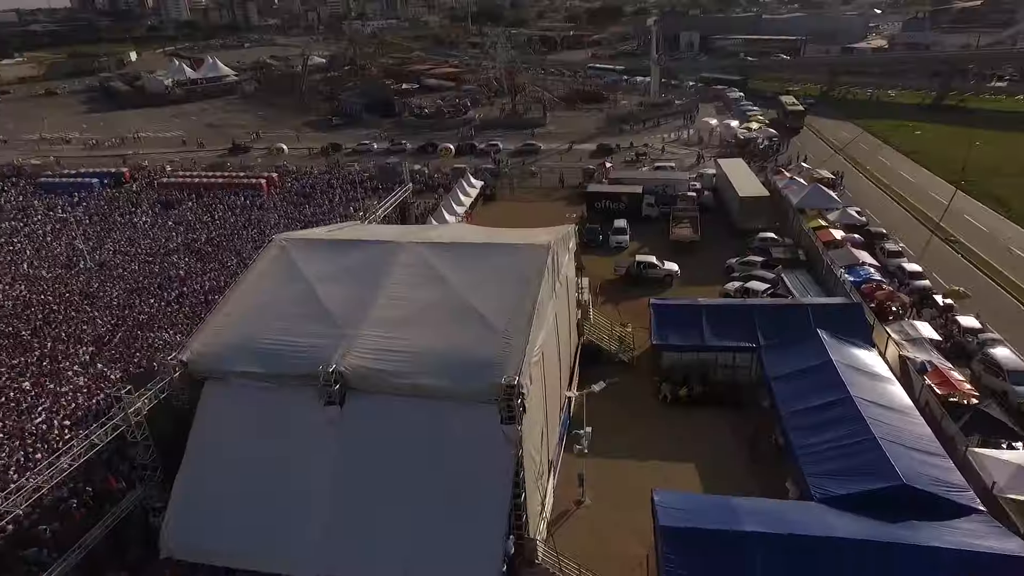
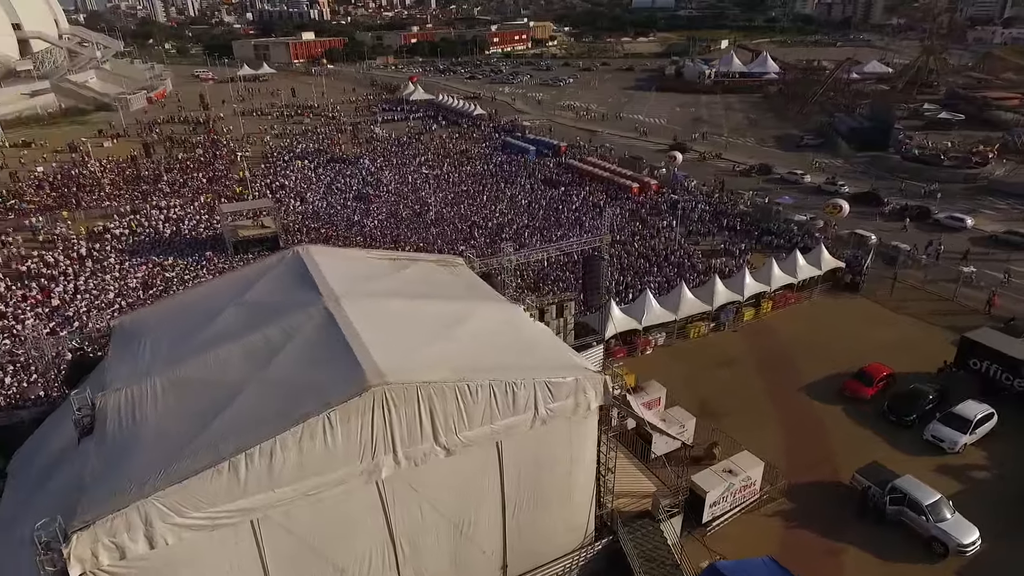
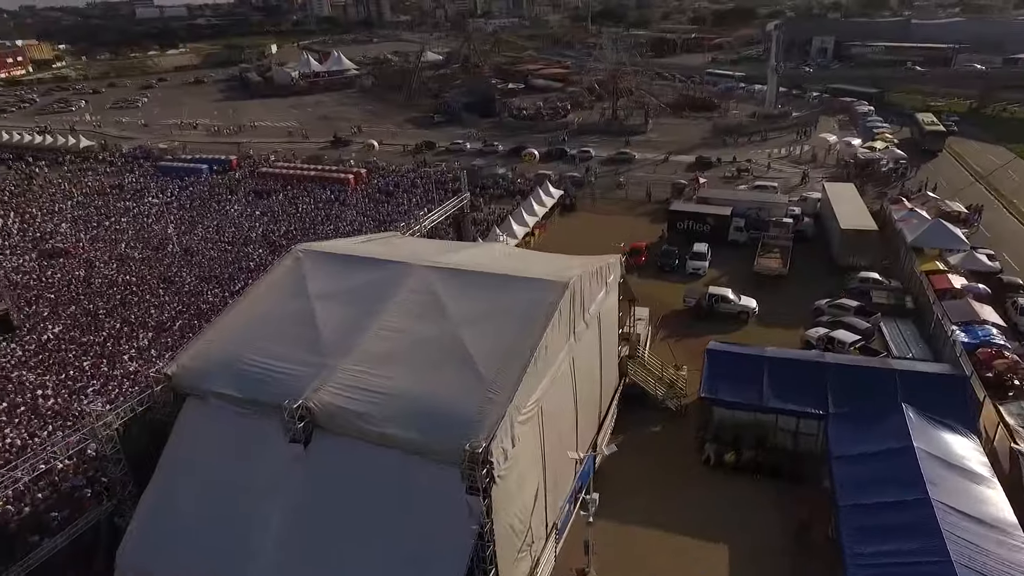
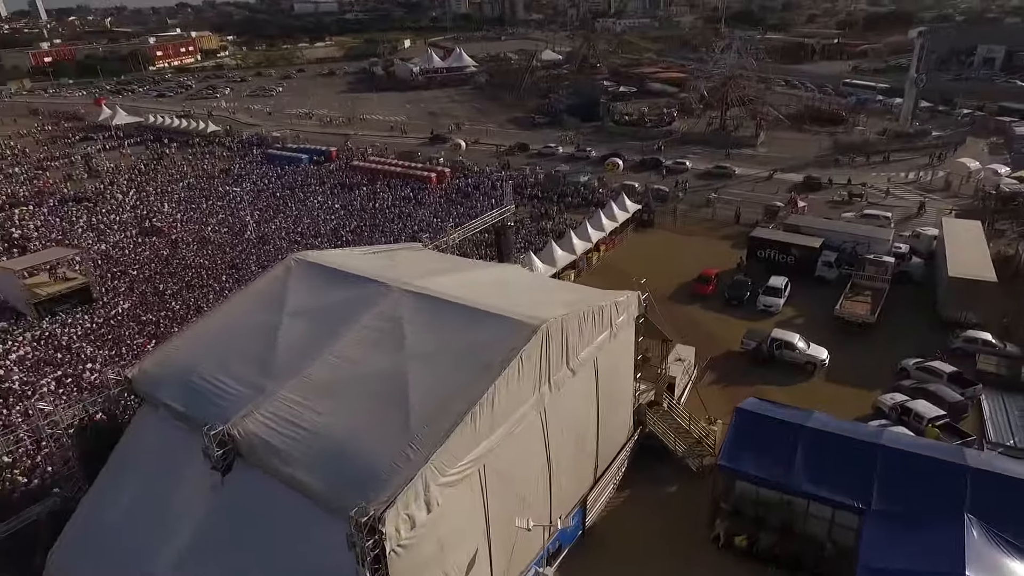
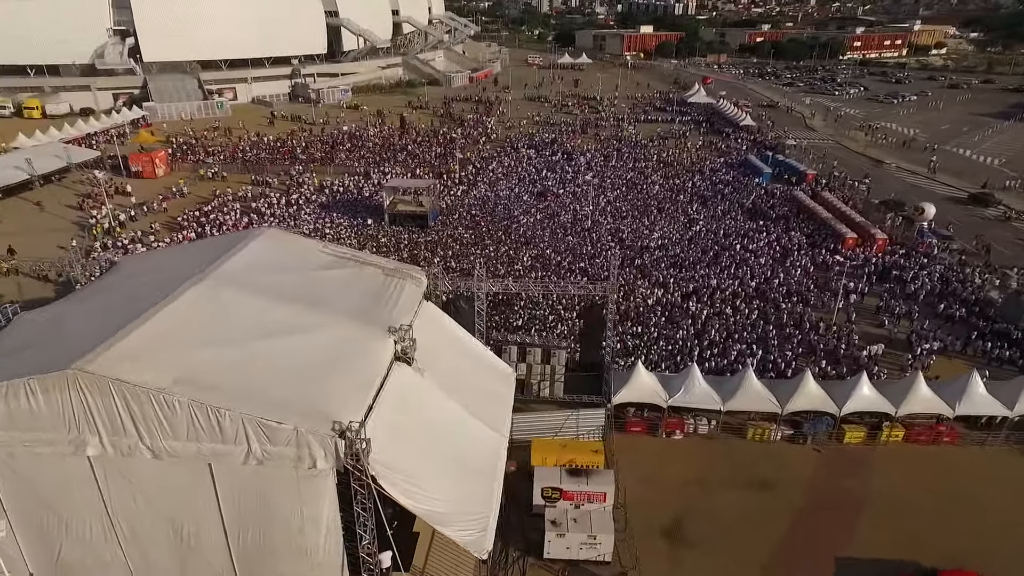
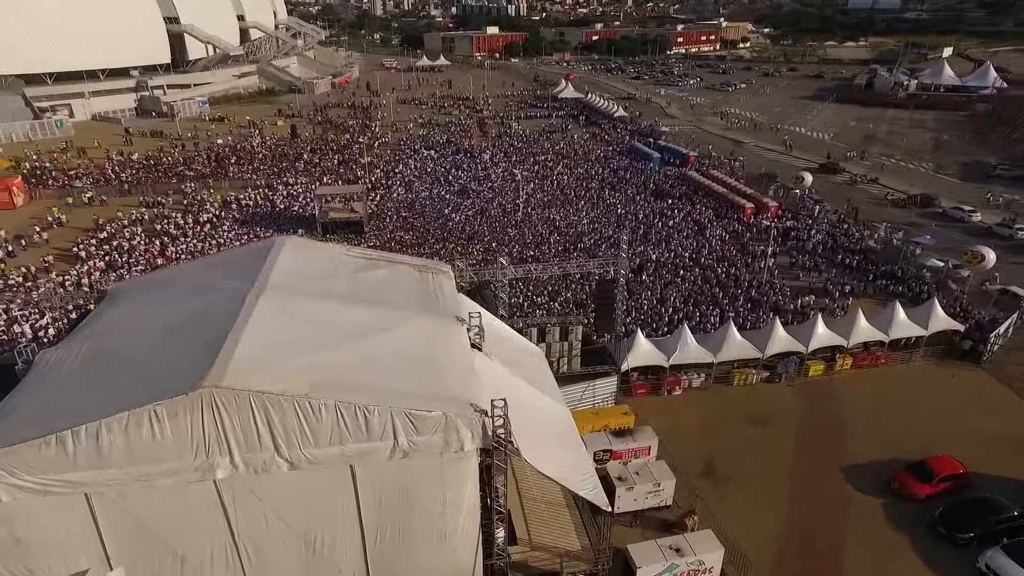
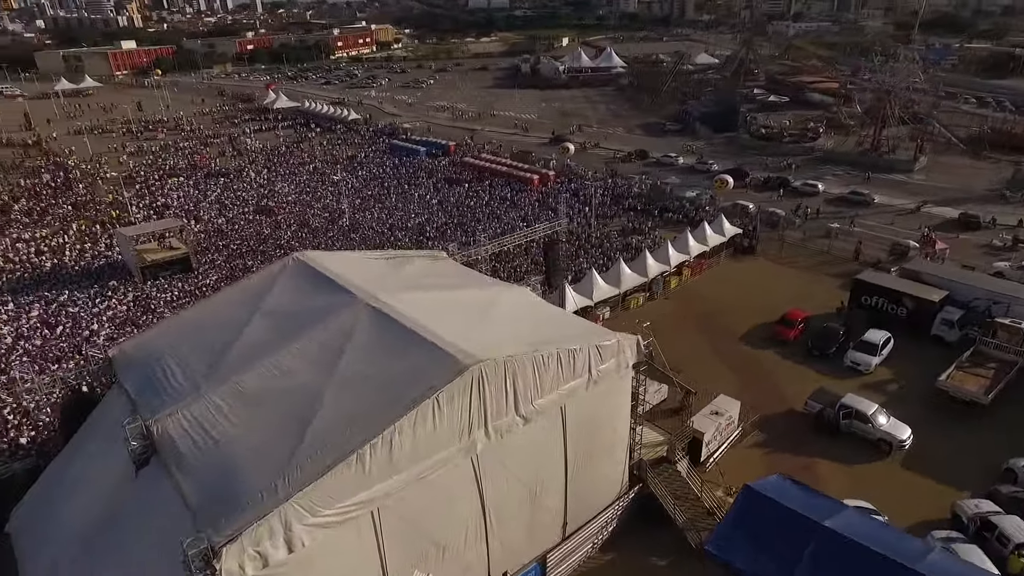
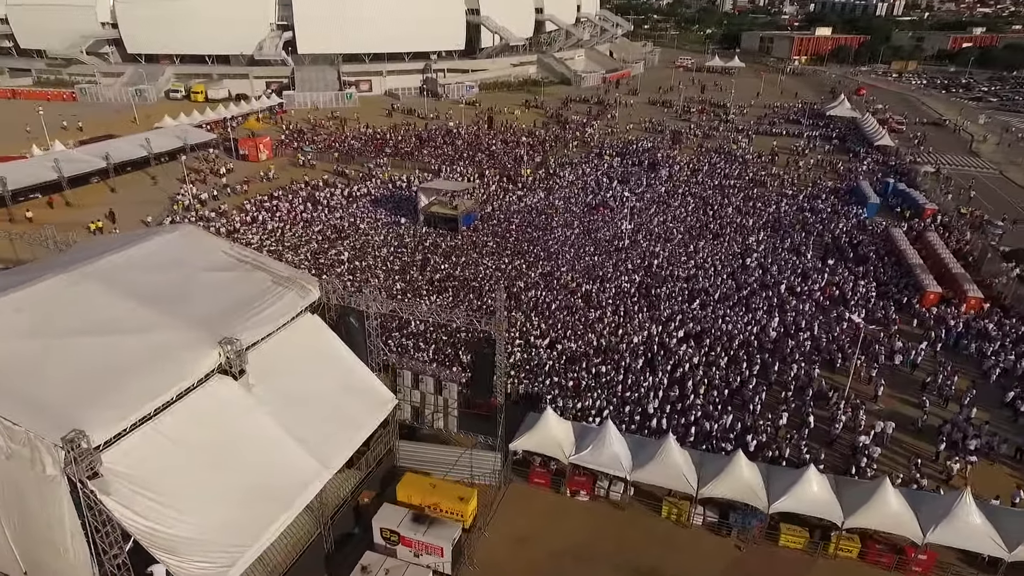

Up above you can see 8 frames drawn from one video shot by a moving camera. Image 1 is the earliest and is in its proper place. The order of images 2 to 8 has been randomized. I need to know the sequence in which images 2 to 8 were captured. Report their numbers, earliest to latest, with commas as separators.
3, 4, 7, 2, 6, 5, 8
